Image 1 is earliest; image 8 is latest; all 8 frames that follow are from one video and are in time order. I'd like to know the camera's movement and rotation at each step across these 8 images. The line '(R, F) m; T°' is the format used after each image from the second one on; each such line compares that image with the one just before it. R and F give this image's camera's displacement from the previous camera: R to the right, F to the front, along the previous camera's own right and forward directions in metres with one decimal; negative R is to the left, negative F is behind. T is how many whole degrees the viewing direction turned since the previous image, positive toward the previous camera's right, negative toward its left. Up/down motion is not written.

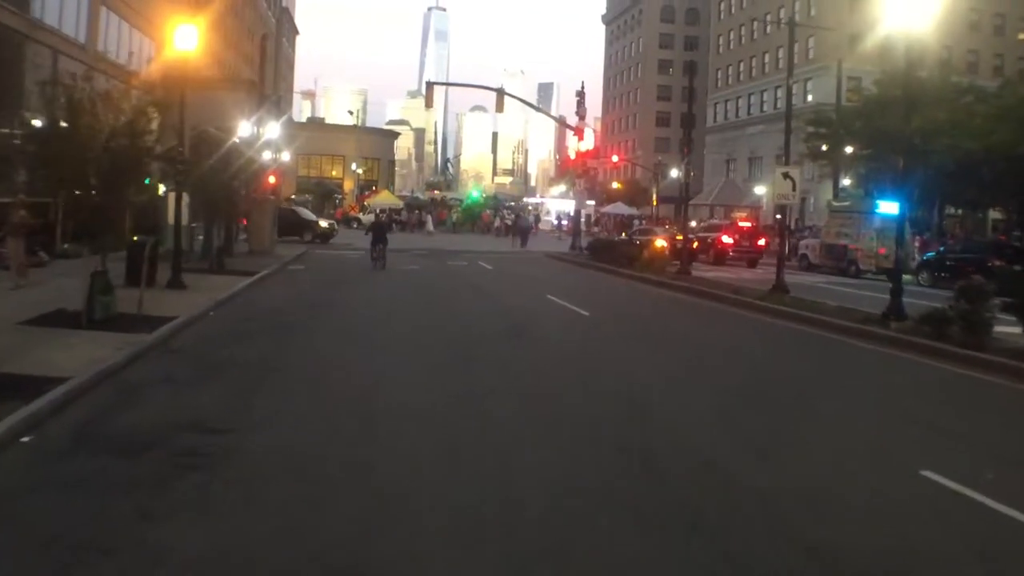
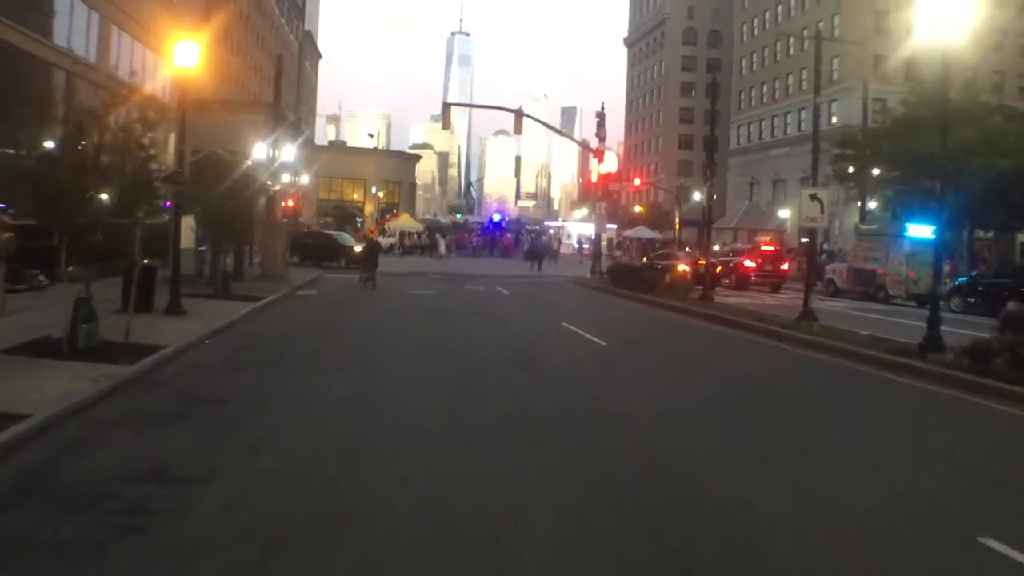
(+0.2, +0.8) m; -1°
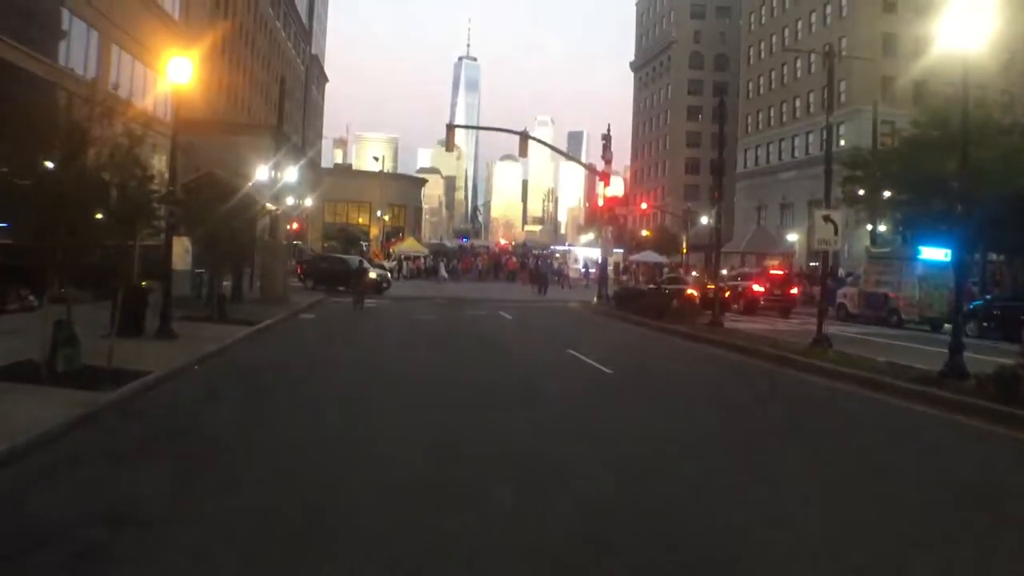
(+0.1, +0.6) m; 0°
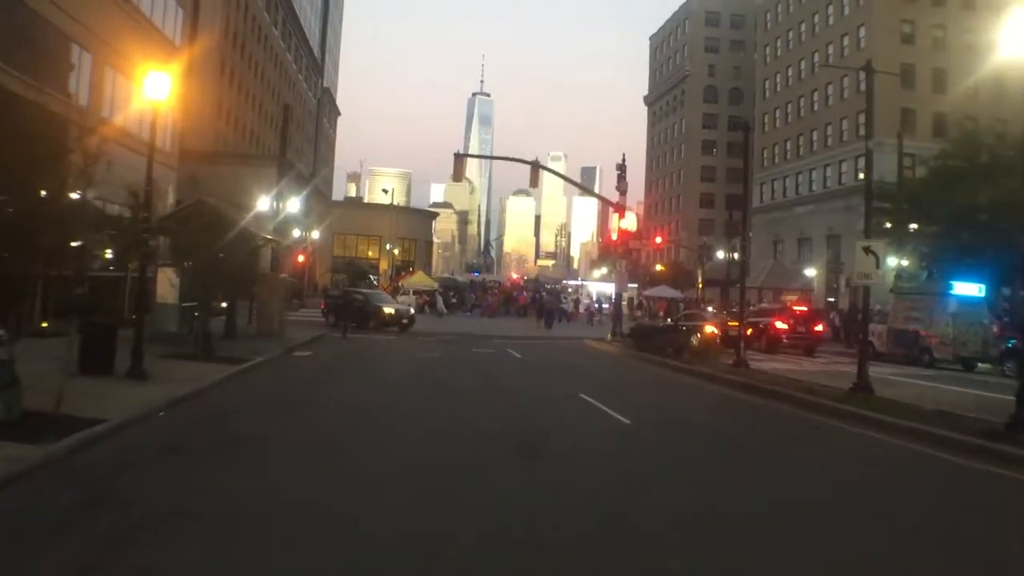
(+0.1, +1.5) m; -1°
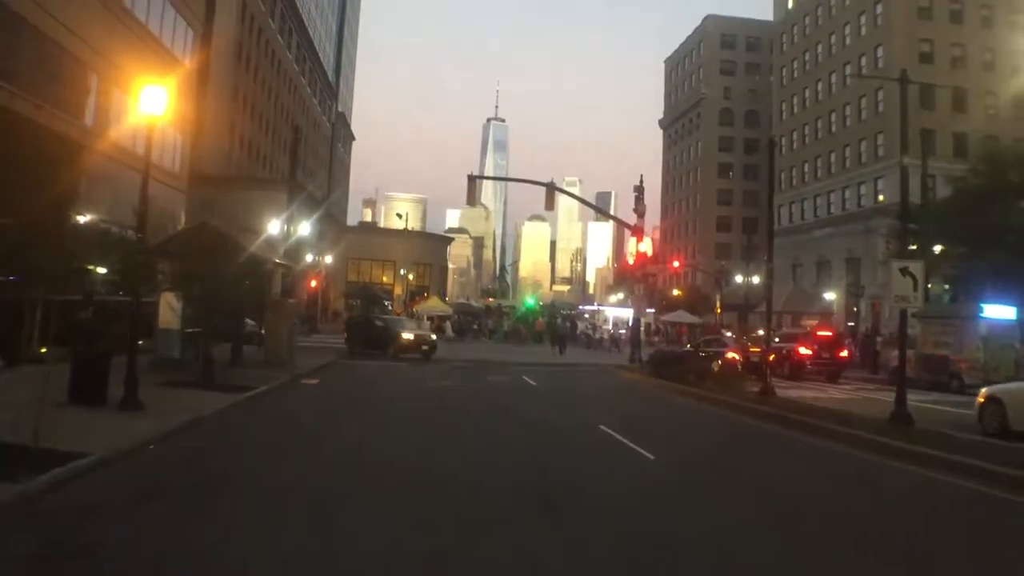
(0.0, +0.8) m; -1°
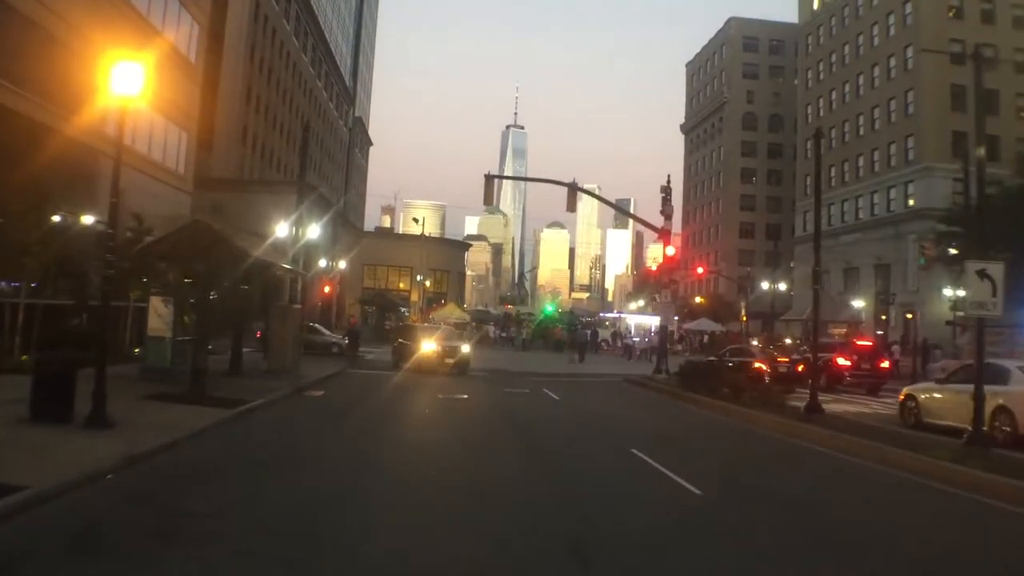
(0.0, +1.6) m; -1°
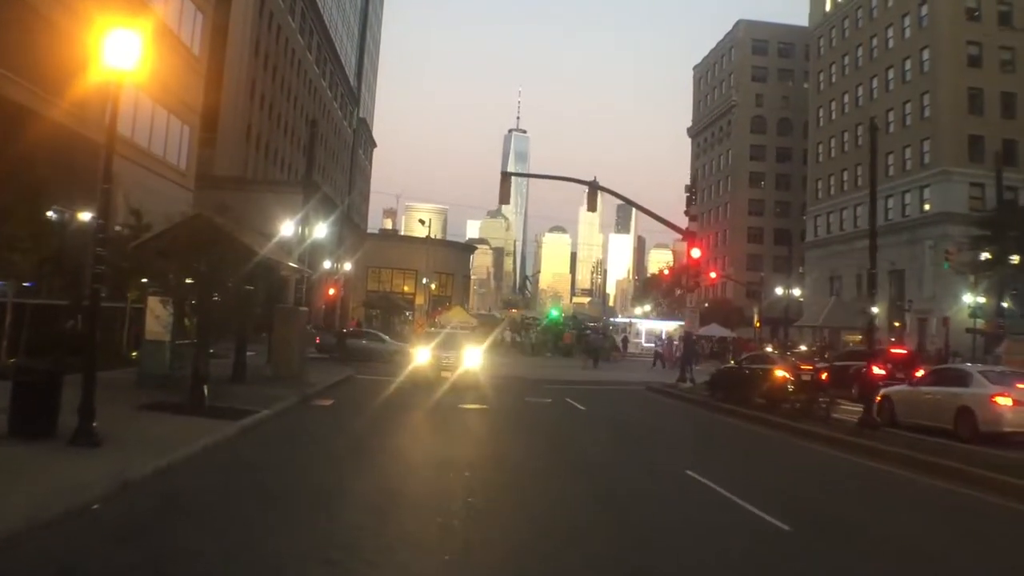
(-0.5, +1.4) m; 0°
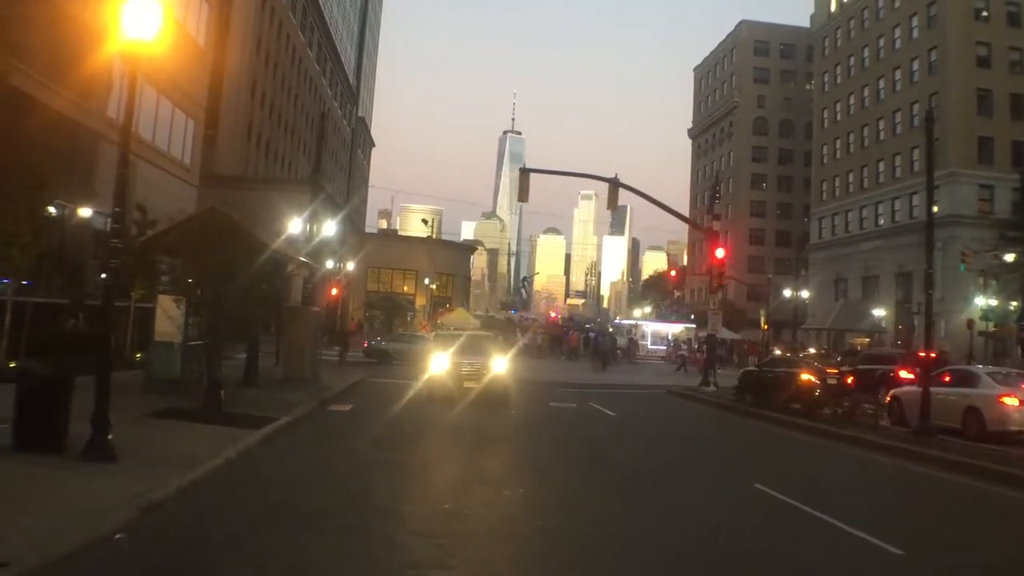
(-0.7, +1.0) m; 0°
